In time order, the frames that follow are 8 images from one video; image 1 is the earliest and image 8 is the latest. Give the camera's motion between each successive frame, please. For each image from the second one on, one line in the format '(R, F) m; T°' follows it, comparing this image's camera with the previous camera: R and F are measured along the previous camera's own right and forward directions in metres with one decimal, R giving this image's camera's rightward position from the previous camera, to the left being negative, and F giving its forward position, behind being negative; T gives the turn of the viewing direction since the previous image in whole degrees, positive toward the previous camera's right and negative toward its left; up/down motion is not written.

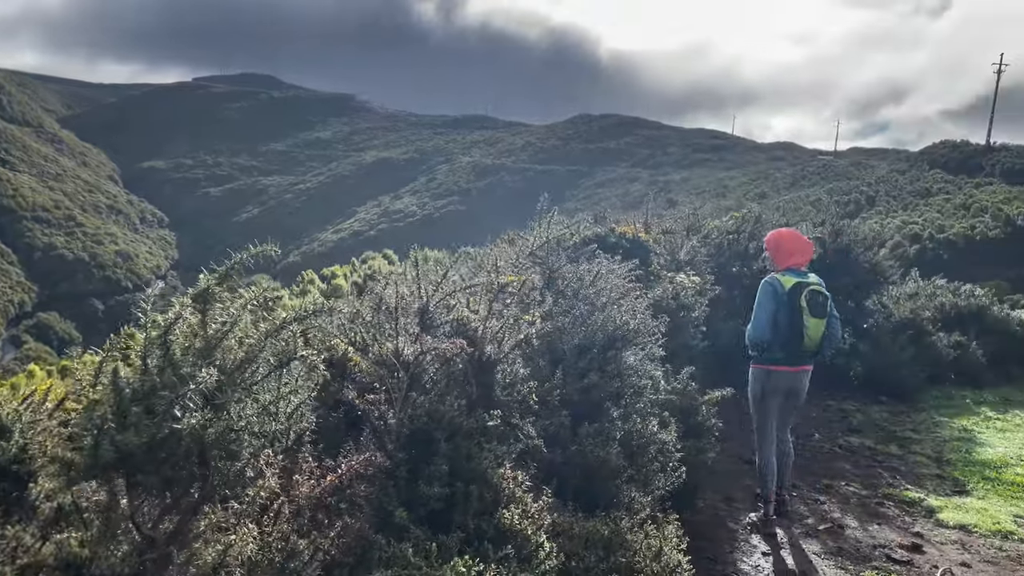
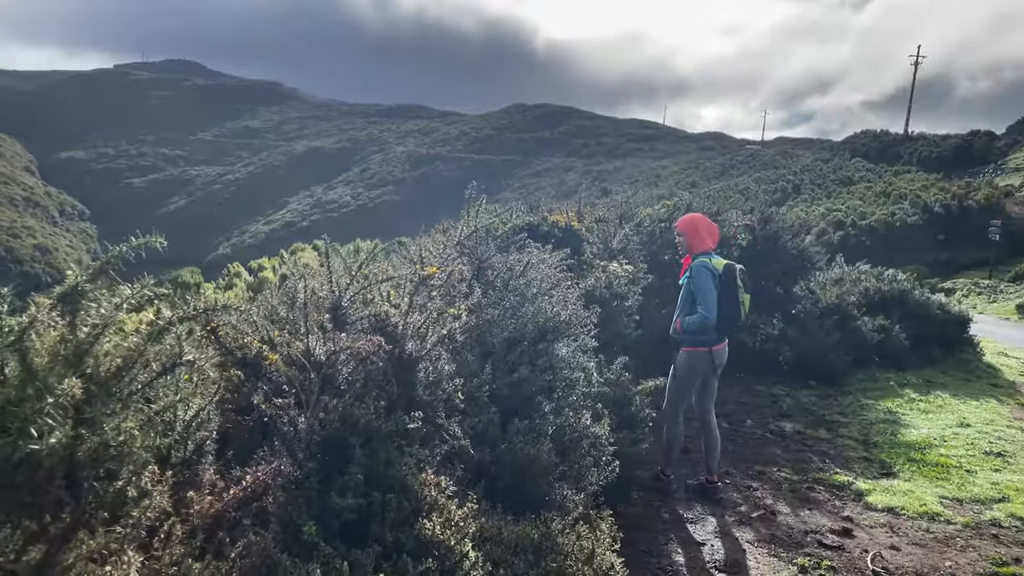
(0.0, +0.2) m; +4°
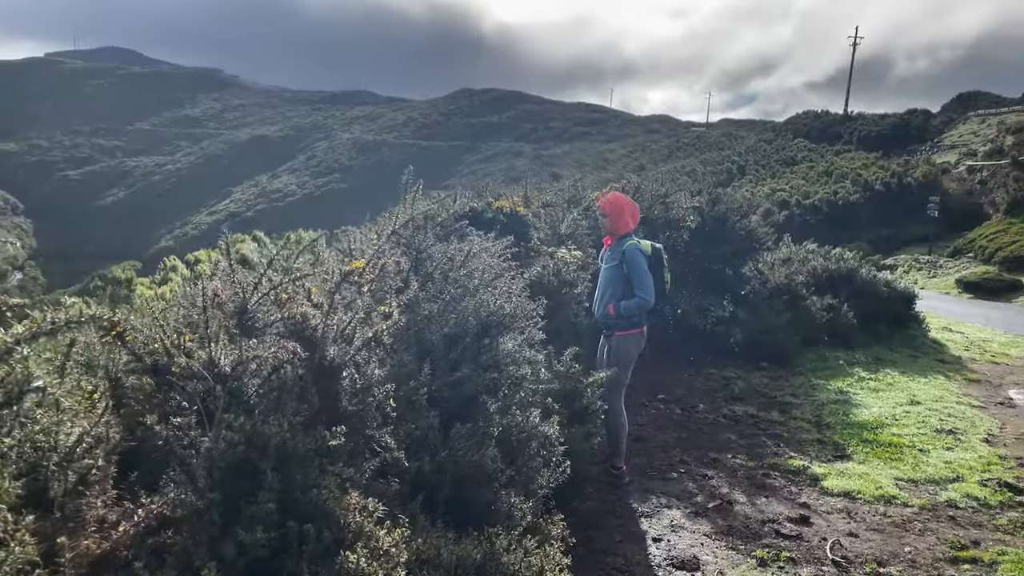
(+0.1, +0.3) m; +3°
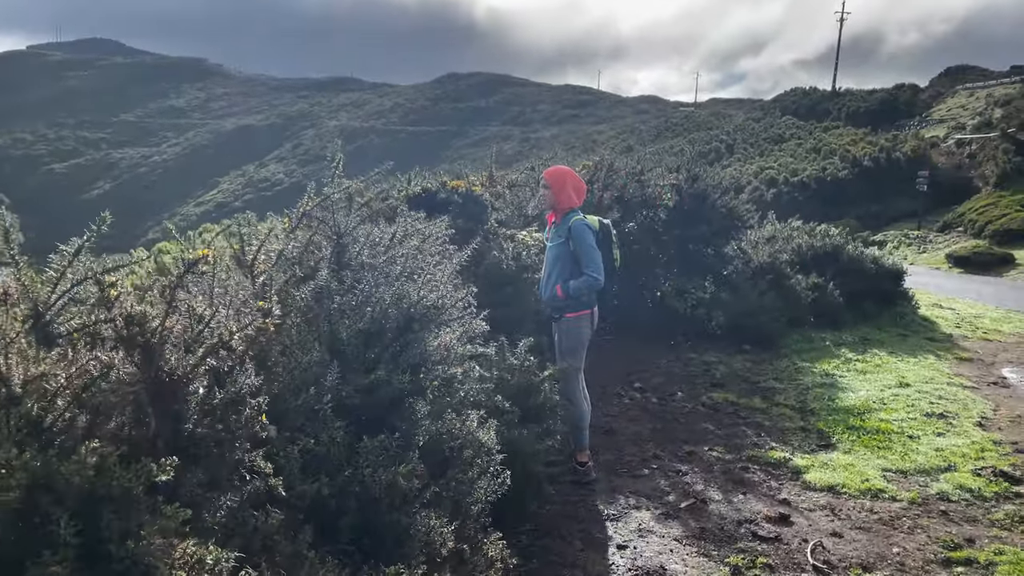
(+0.3, +0.5) m; +1°
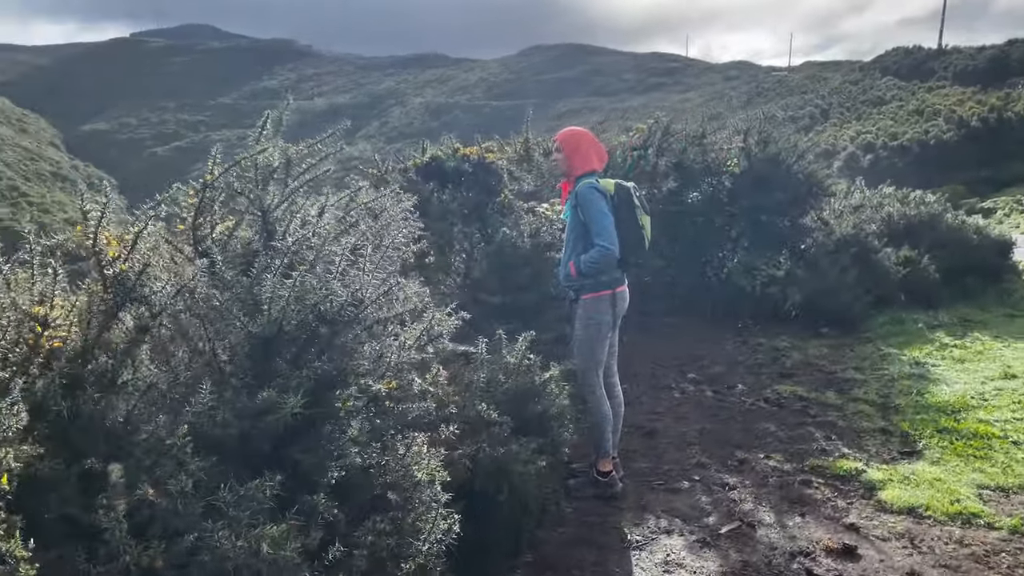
(+0.4, +0.8) m; -6°
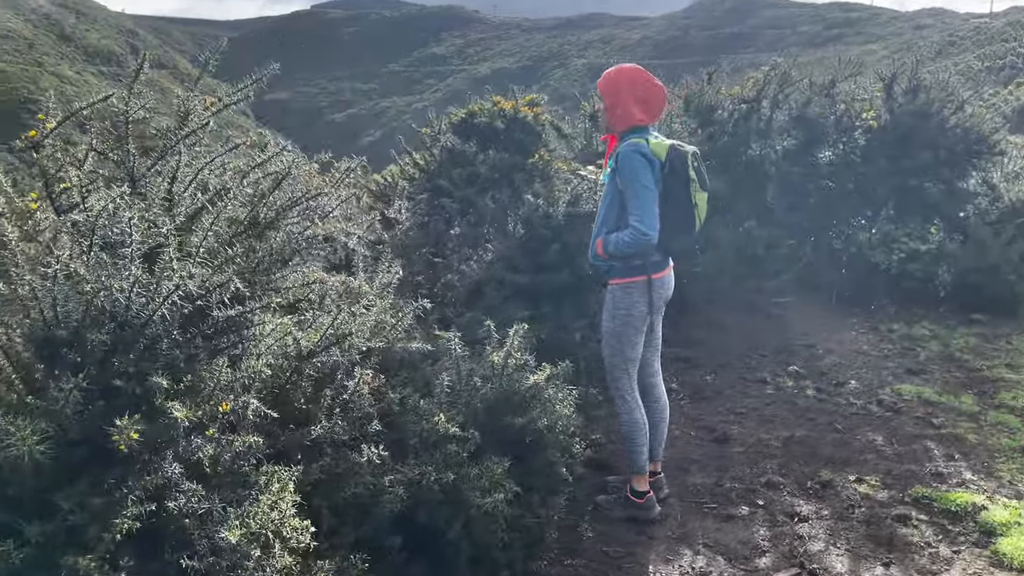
(+0.7, +0.8) m; -11°
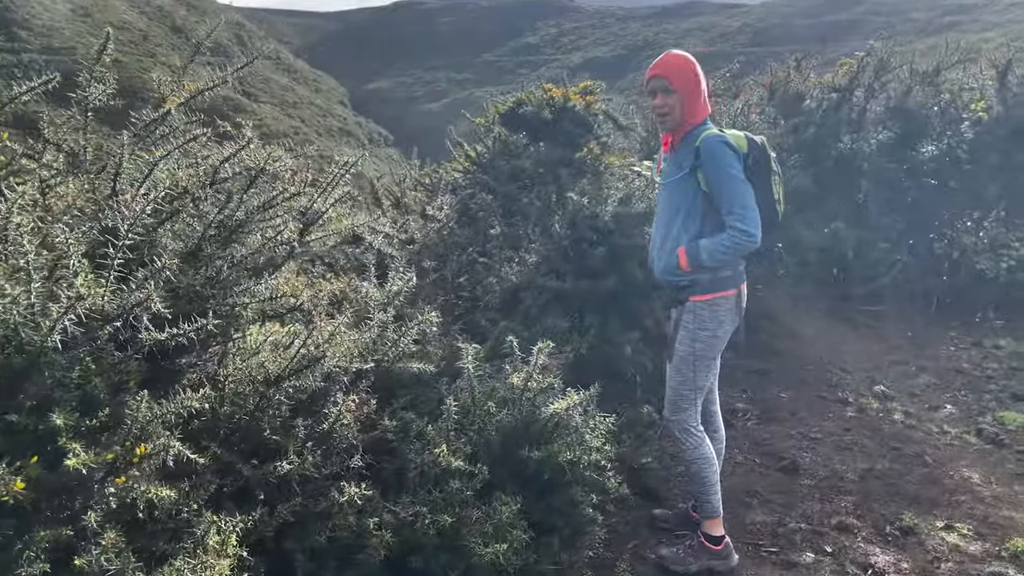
(+0.2, +0.4) m; -6°
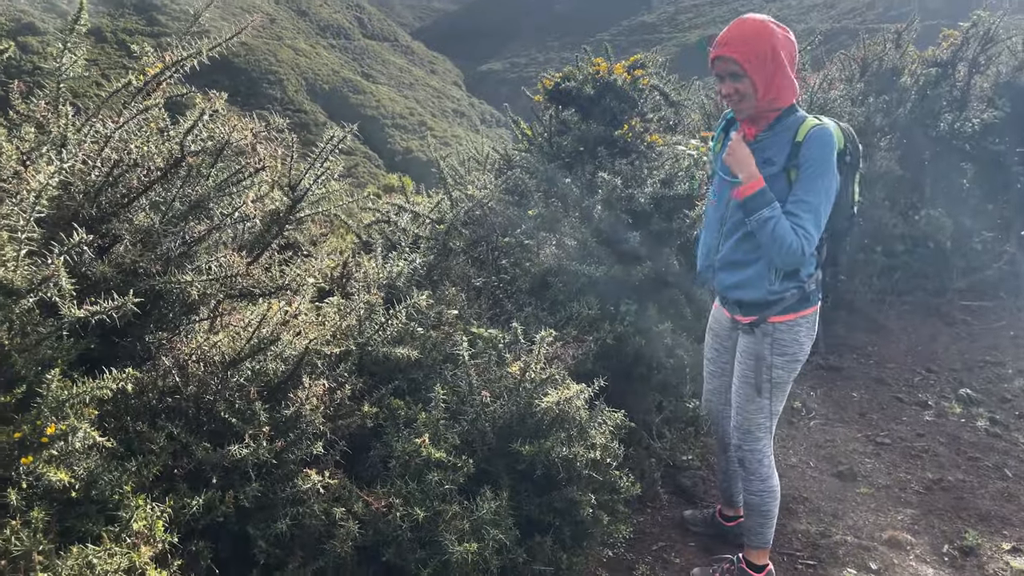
(+0.3, +0.2) m; -7°
